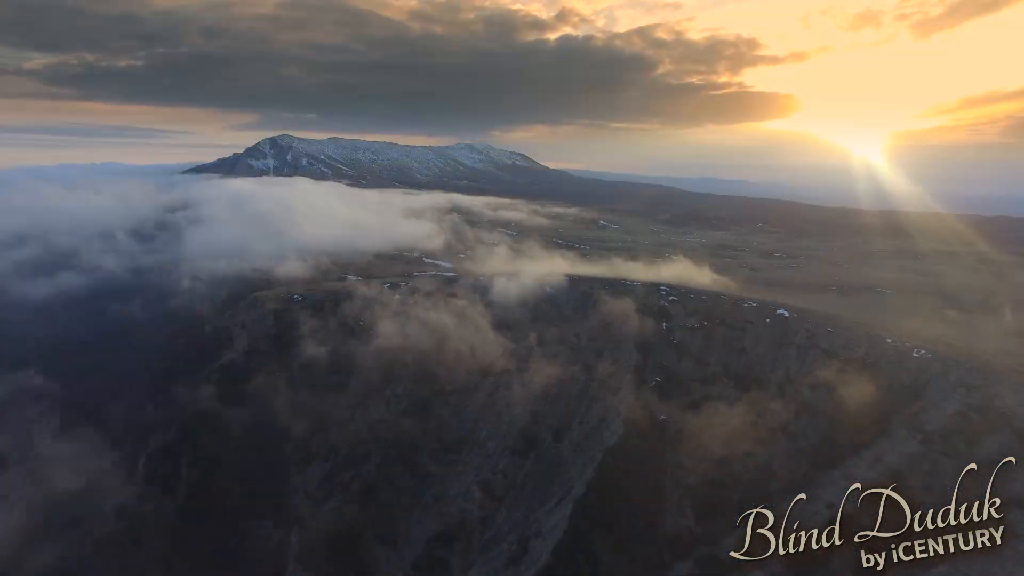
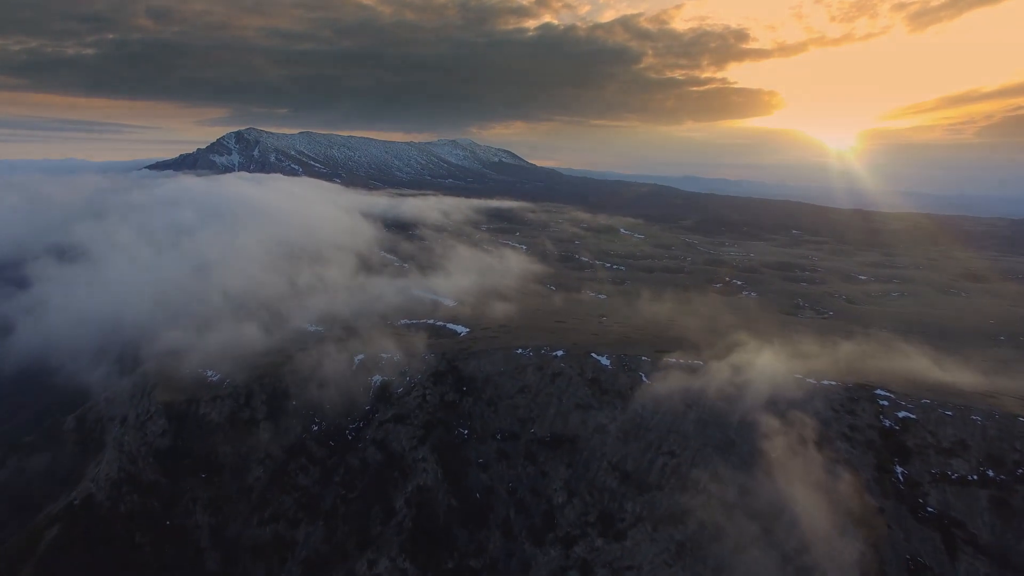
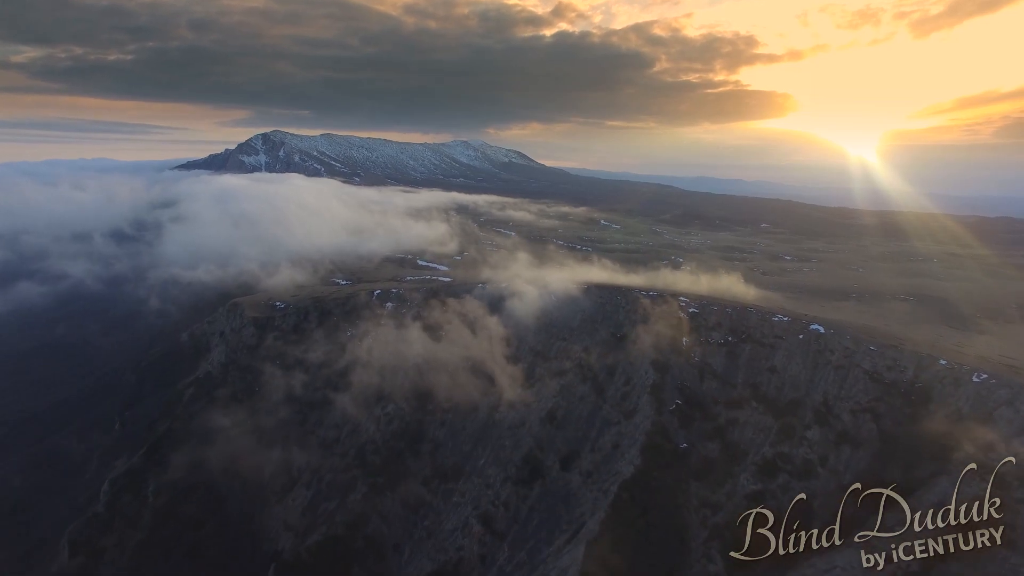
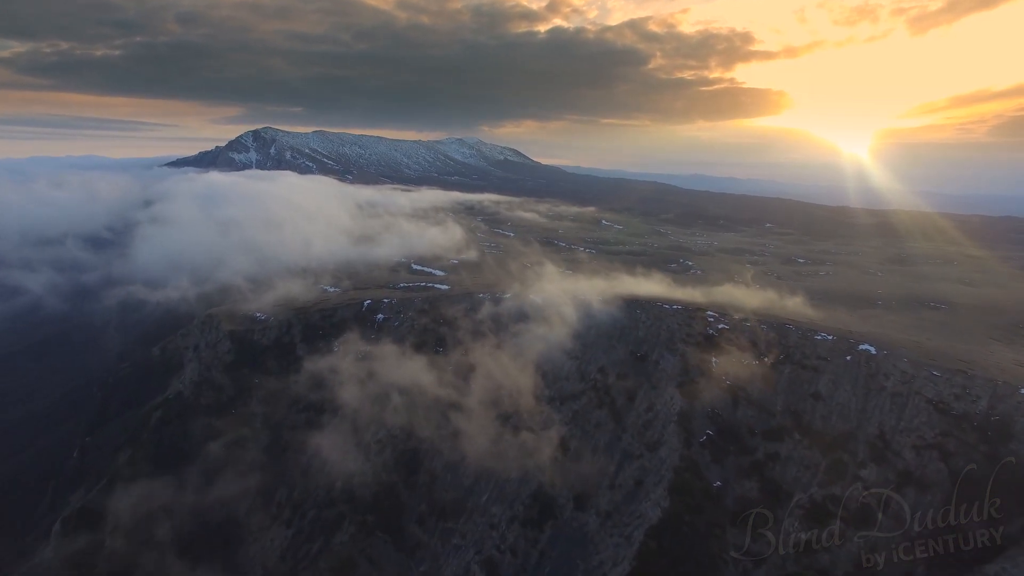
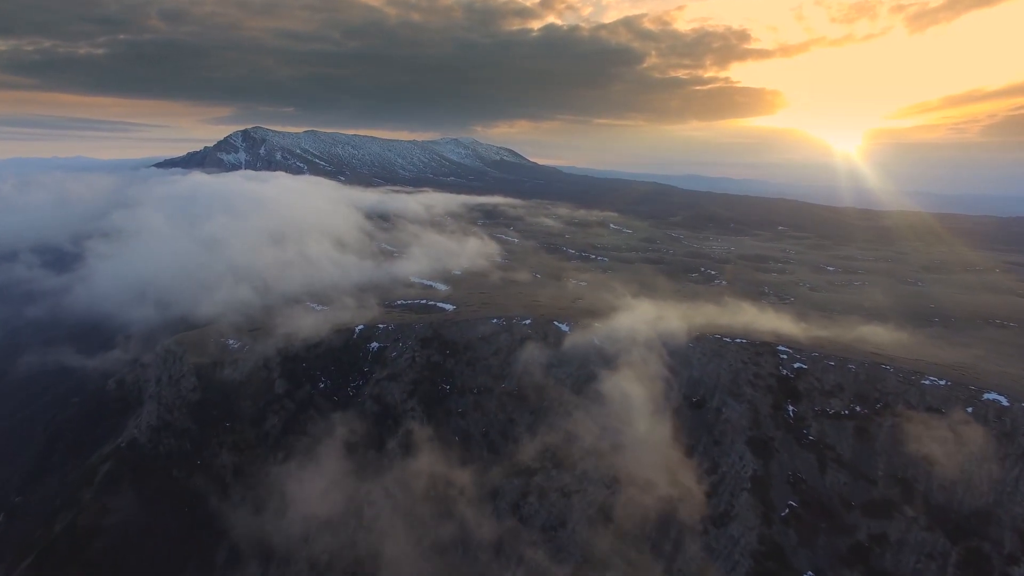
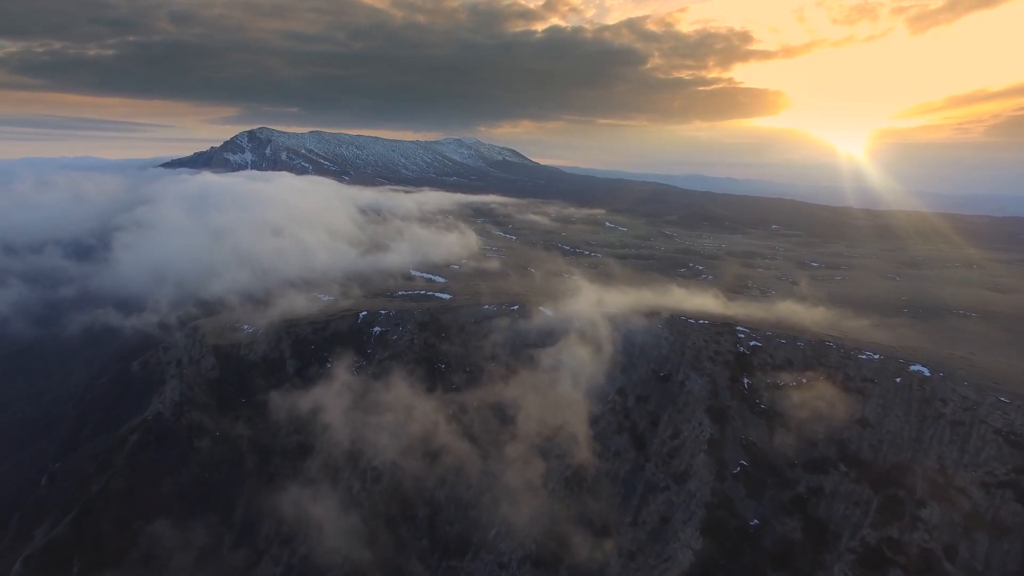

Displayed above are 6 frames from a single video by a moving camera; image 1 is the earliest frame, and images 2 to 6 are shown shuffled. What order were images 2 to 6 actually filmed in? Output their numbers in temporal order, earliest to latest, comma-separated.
3, 4, 6, 5, 2
